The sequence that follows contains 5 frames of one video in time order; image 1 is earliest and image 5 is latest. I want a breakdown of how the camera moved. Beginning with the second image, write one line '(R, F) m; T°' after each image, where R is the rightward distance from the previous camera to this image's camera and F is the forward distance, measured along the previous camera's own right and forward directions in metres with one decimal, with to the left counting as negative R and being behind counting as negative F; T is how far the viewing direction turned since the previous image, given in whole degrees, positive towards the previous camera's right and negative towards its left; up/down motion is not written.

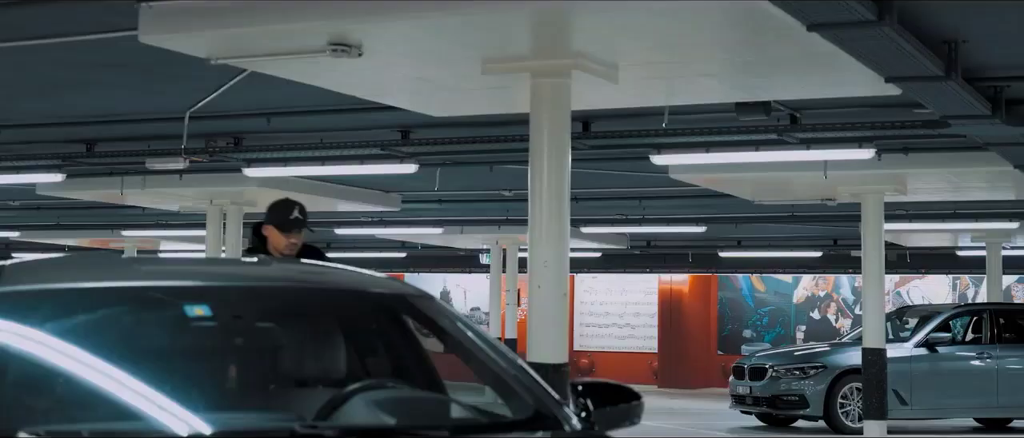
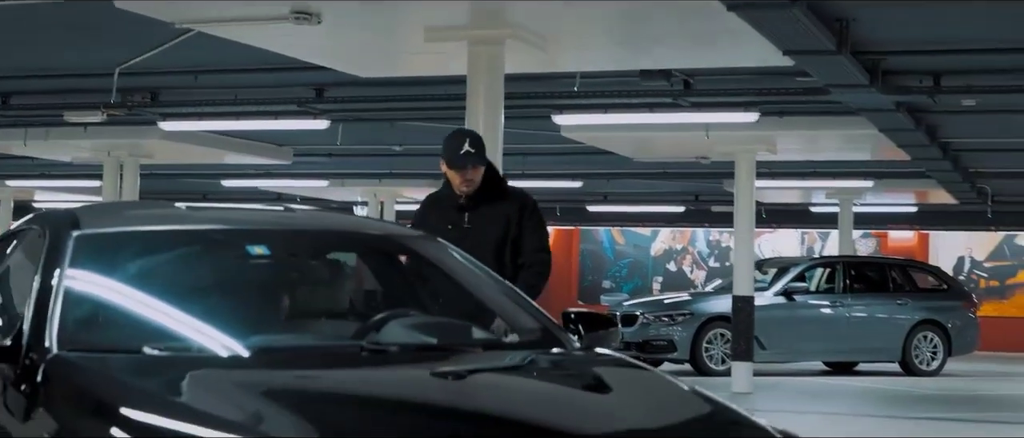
(-0.5, -0.7) m; +6°
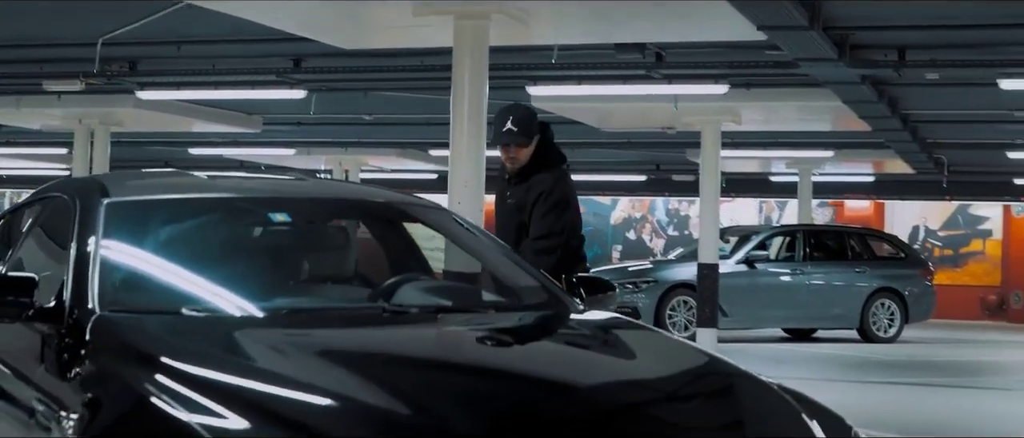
(-0.2, -0.3) m; +2°
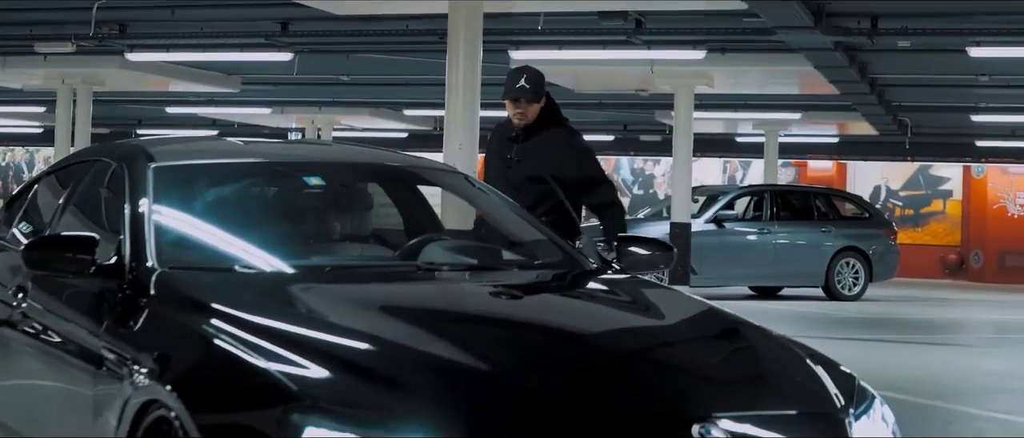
(-0.2, -0.4) m; +2°
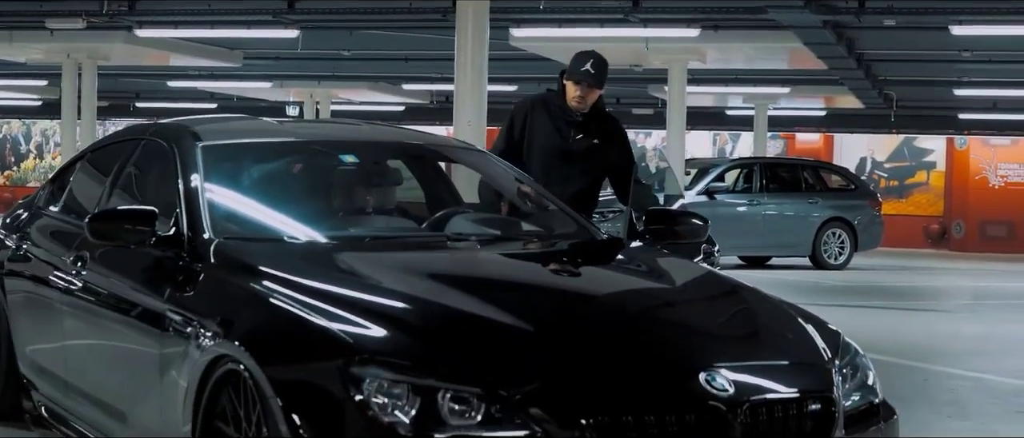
(-0.1, -0.5) m; 0°
